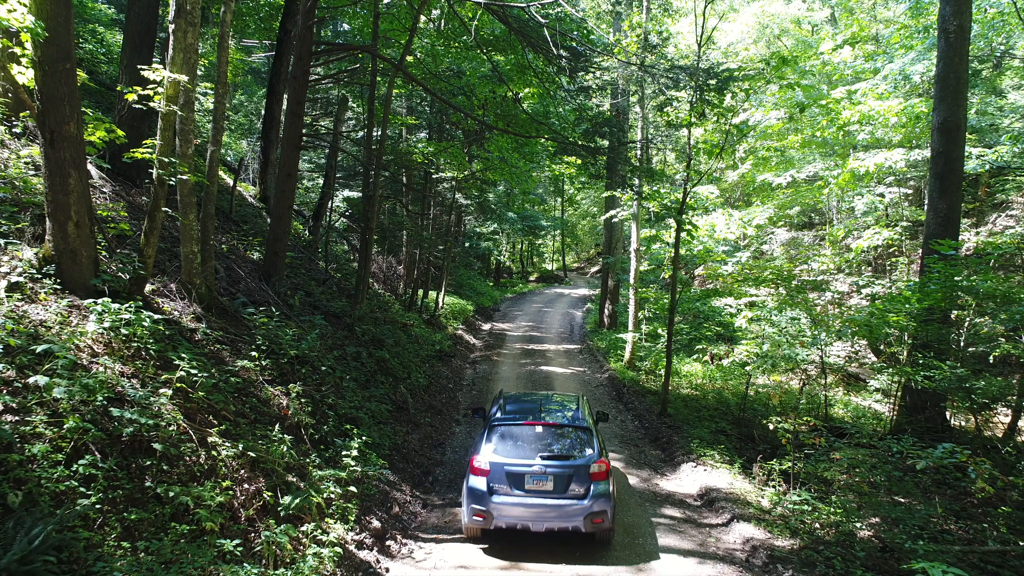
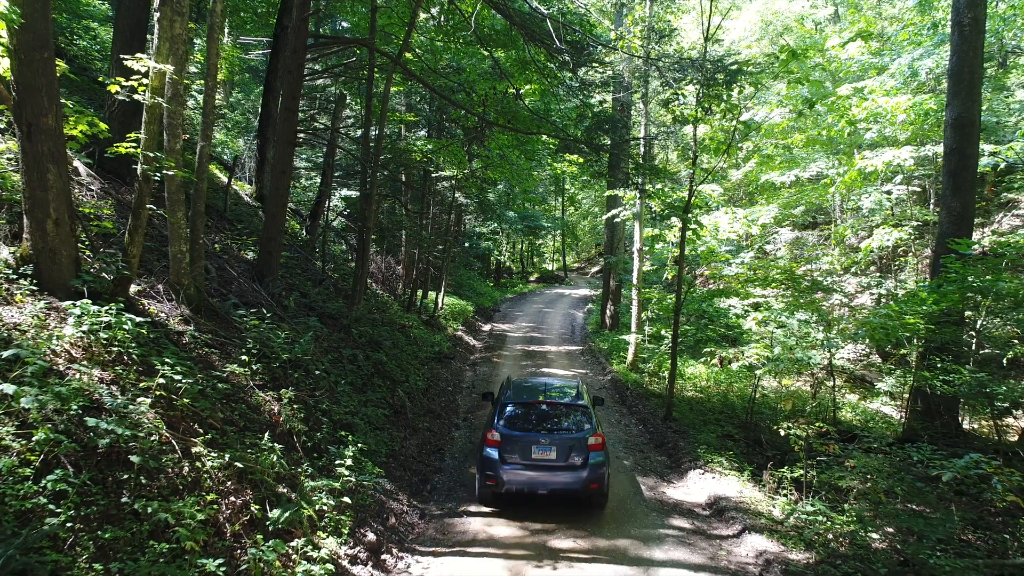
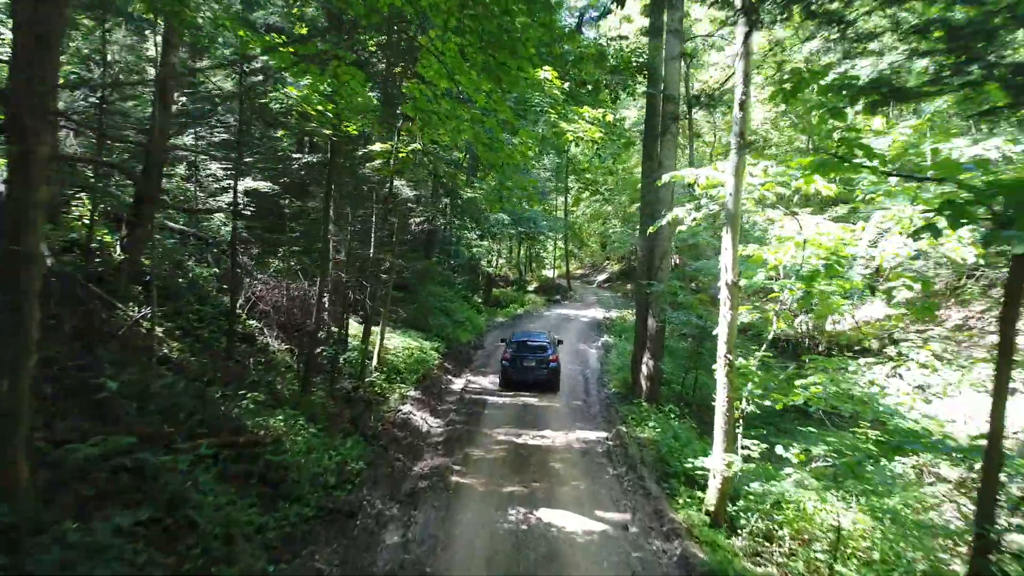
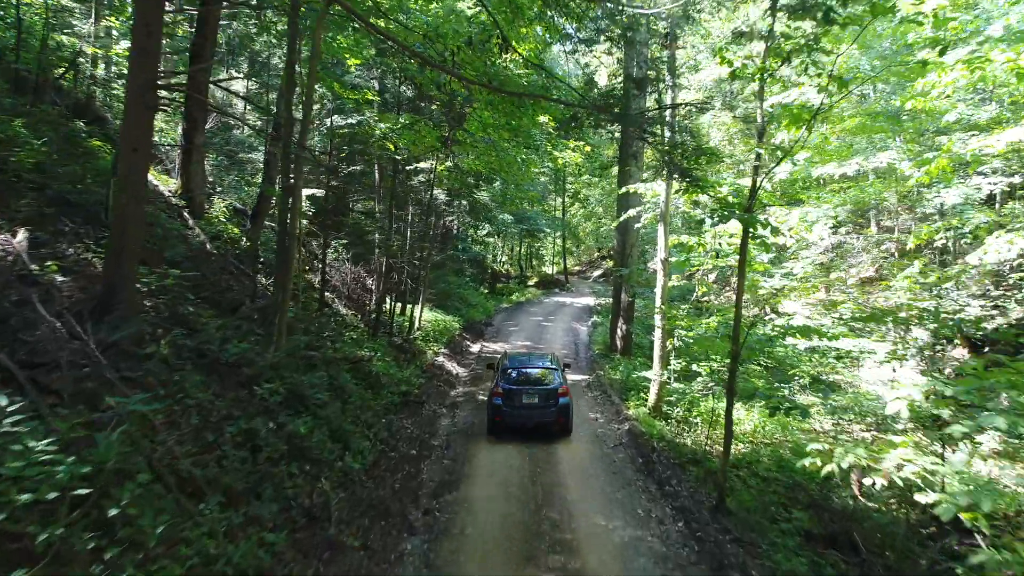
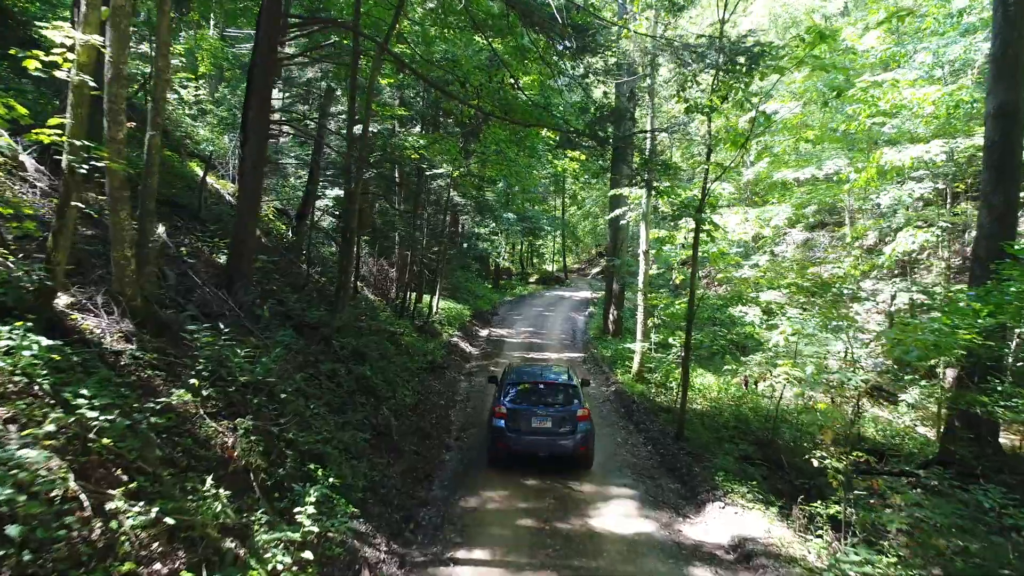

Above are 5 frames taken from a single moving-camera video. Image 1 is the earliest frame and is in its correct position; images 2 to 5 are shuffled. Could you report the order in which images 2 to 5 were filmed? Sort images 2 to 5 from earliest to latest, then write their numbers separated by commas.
2, 5, 4, 3
